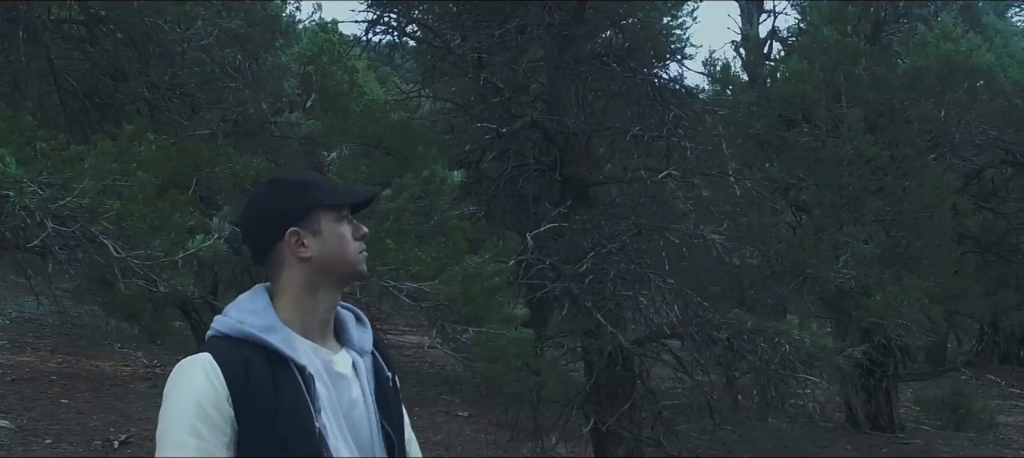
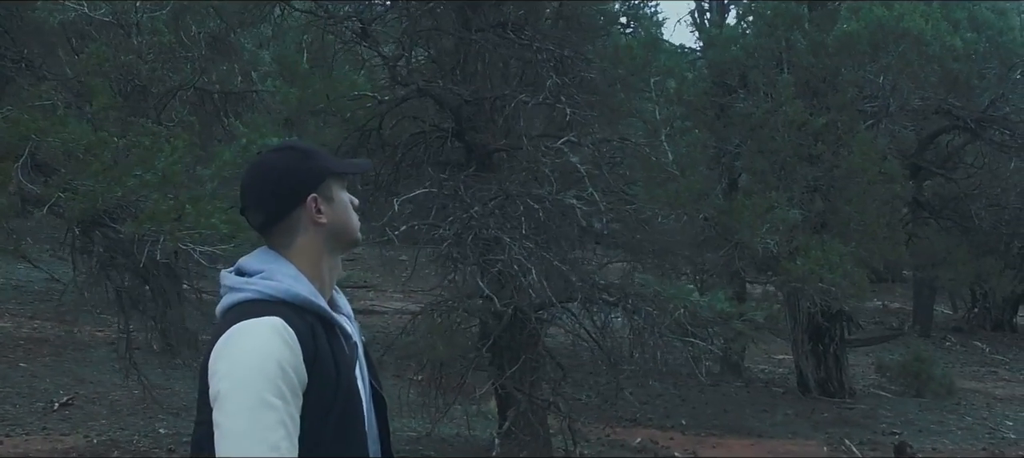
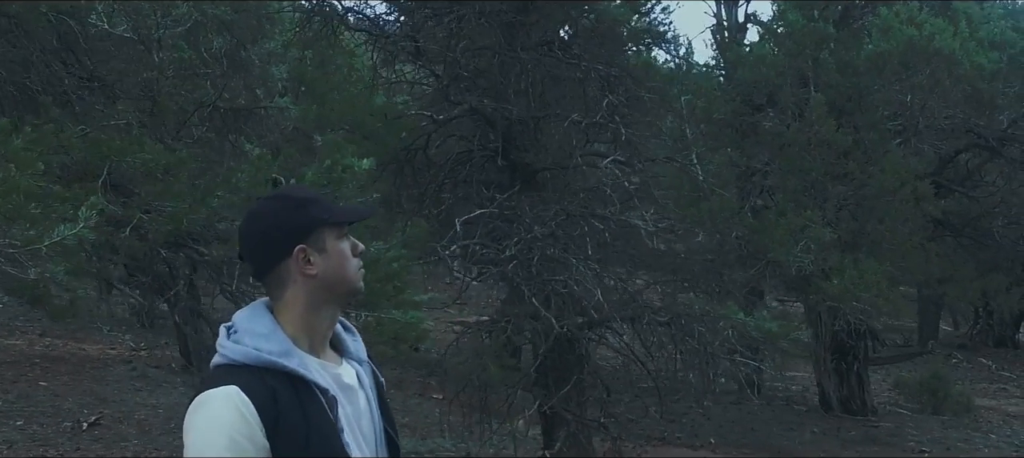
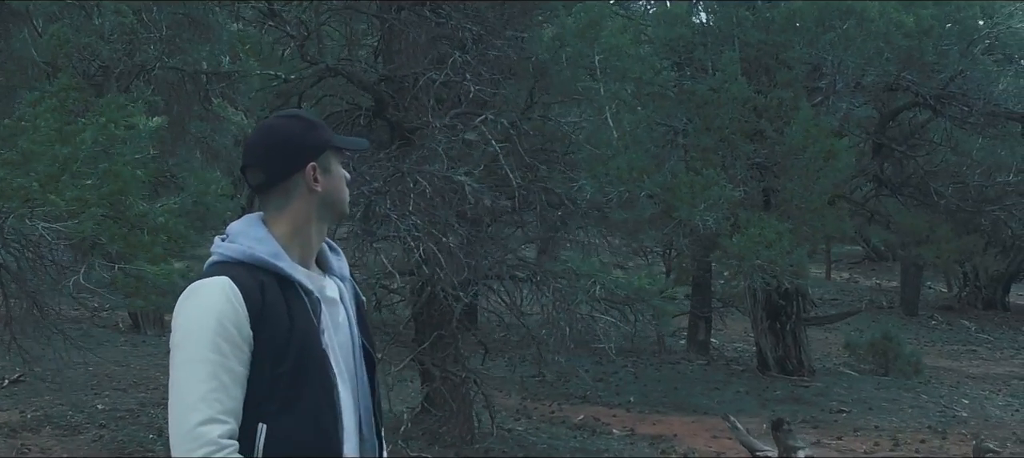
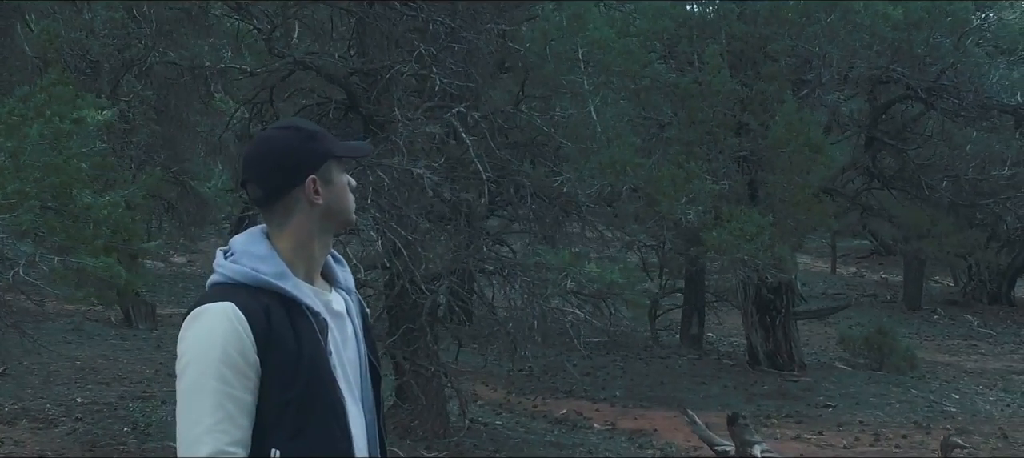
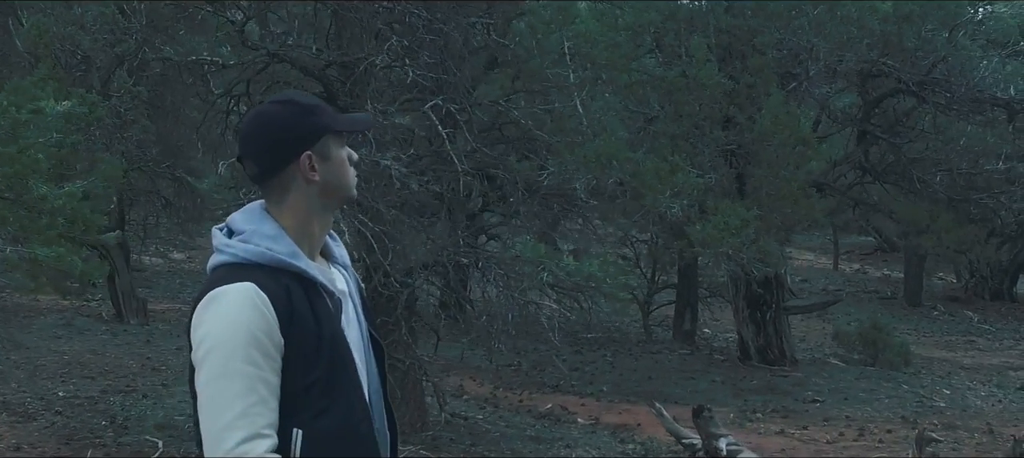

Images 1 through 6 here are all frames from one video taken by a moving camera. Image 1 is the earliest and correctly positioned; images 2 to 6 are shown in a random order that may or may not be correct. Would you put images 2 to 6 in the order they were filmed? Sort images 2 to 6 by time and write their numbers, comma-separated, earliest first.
3, 2, 4, 5, 6
